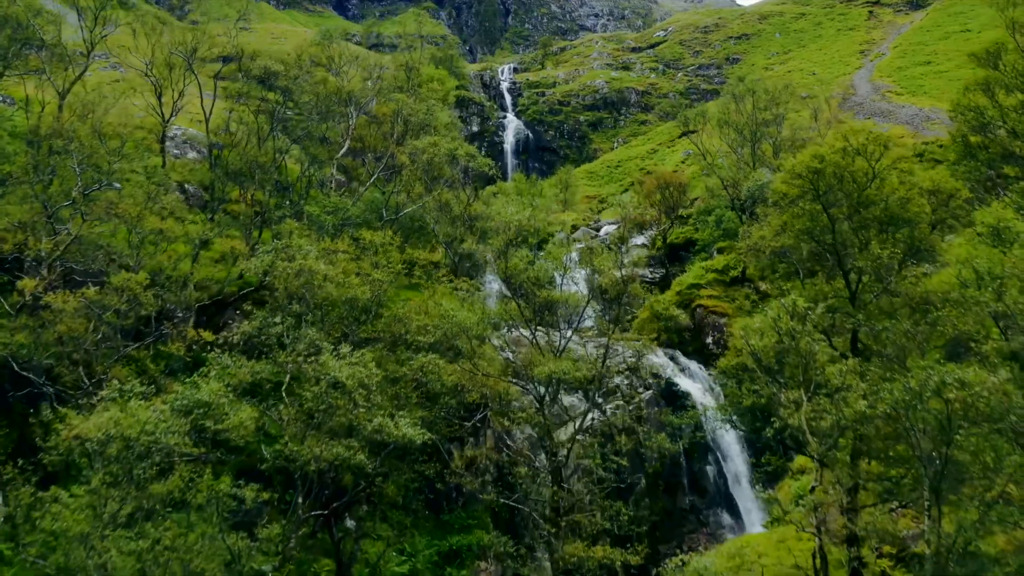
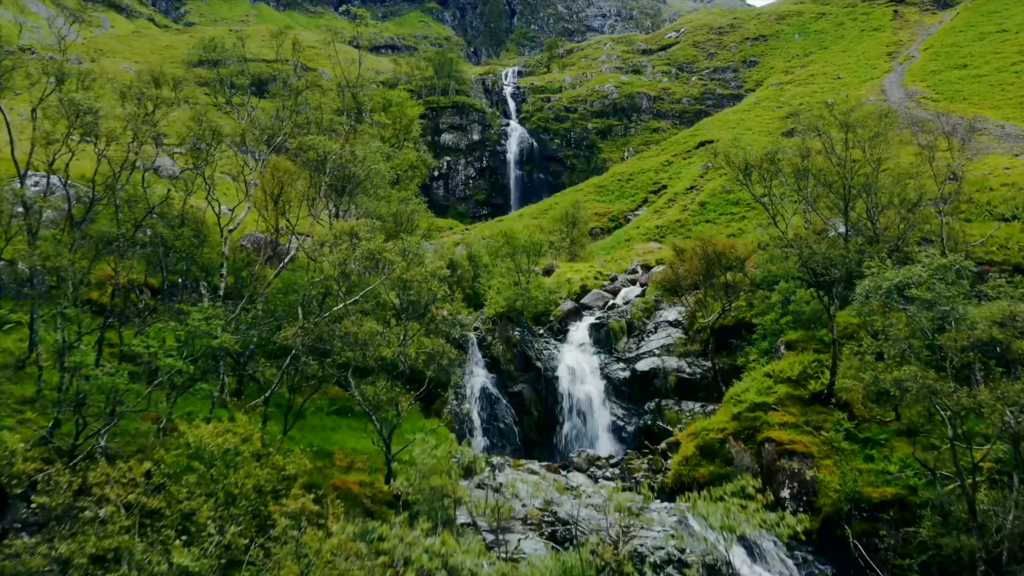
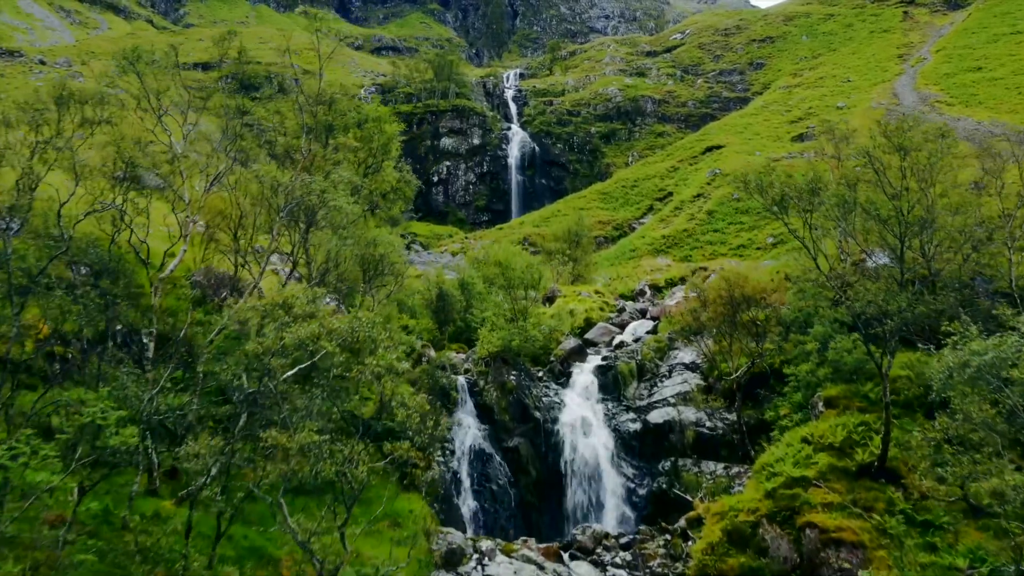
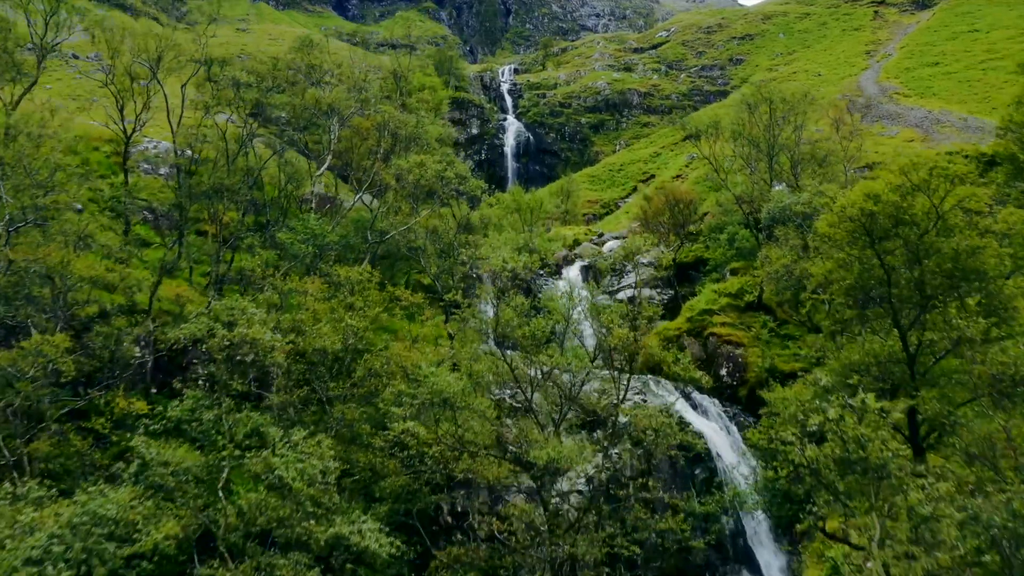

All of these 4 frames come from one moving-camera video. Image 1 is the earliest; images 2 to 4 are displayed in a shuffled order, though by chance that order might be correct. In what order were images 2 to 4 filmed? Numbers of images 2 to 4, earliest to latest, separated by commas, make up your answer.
4, 2, 3
